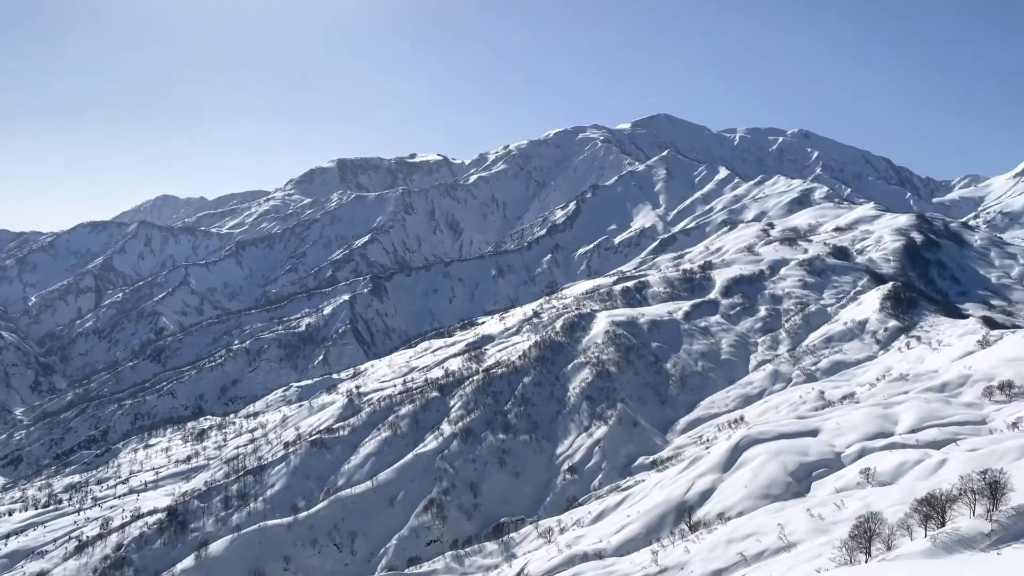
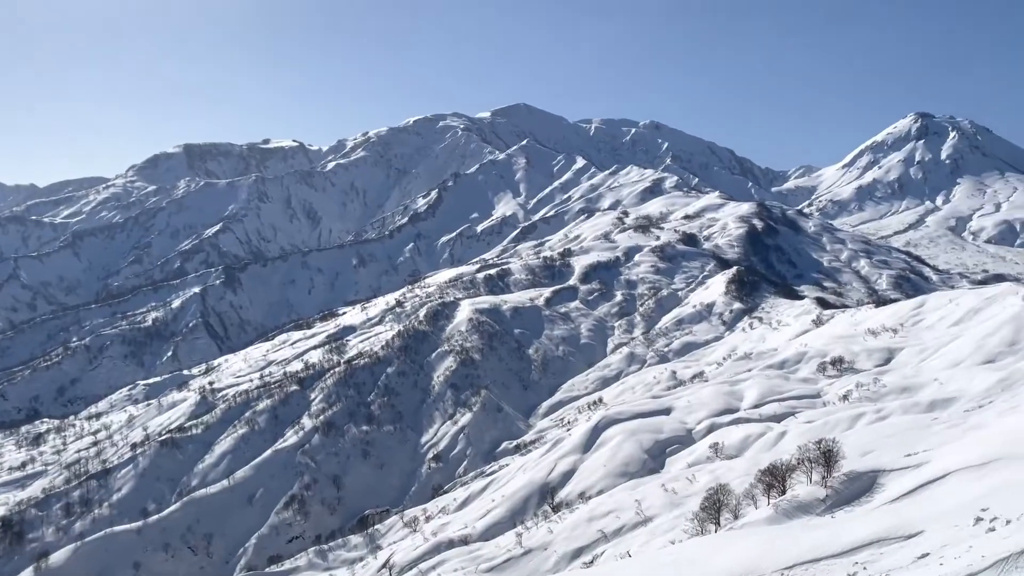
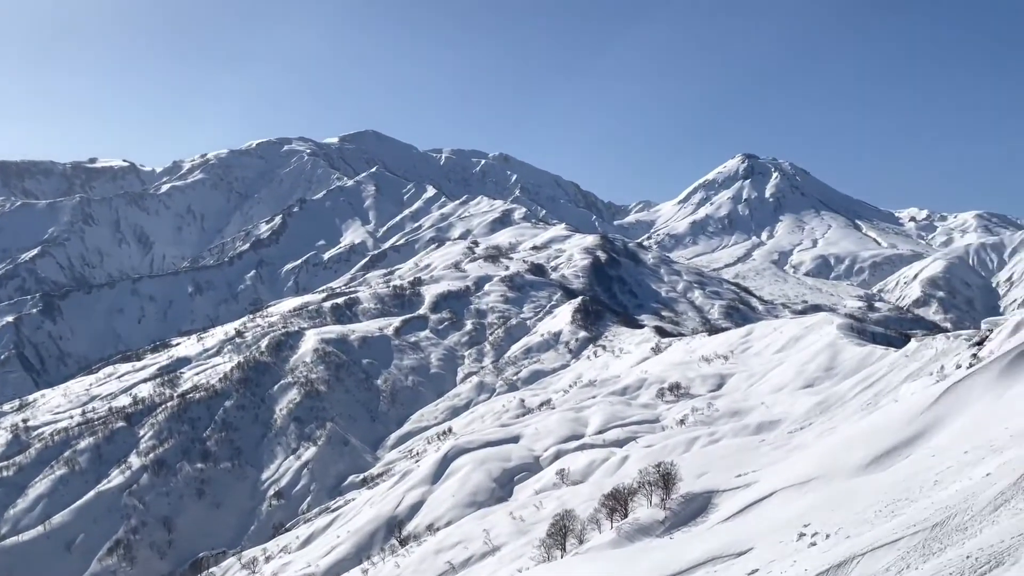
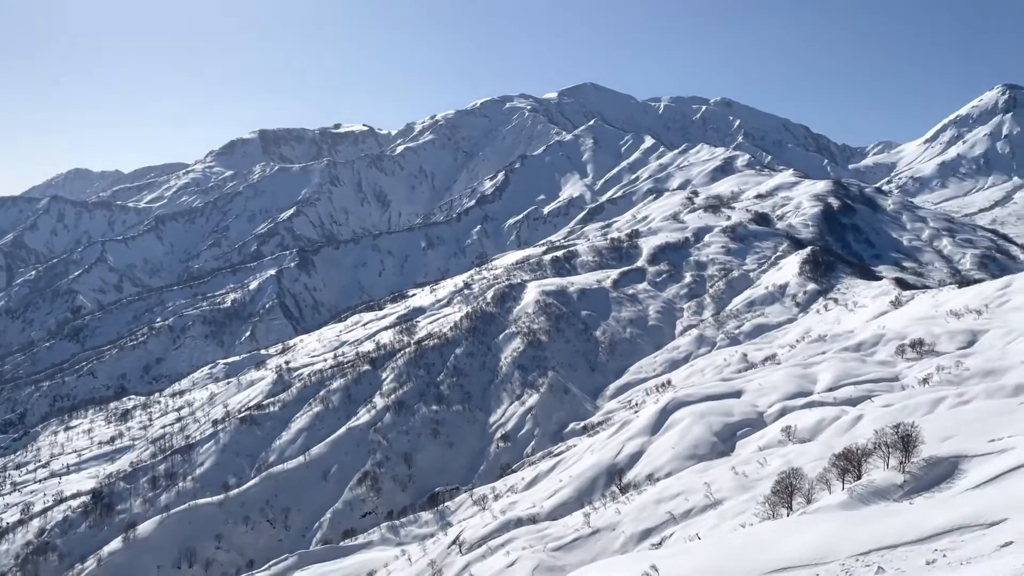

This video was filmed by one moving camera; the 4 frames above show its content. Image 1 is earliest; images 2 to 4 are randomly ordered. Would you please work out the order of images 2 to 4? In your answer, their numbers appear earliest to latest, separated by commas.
4, 2, 3
